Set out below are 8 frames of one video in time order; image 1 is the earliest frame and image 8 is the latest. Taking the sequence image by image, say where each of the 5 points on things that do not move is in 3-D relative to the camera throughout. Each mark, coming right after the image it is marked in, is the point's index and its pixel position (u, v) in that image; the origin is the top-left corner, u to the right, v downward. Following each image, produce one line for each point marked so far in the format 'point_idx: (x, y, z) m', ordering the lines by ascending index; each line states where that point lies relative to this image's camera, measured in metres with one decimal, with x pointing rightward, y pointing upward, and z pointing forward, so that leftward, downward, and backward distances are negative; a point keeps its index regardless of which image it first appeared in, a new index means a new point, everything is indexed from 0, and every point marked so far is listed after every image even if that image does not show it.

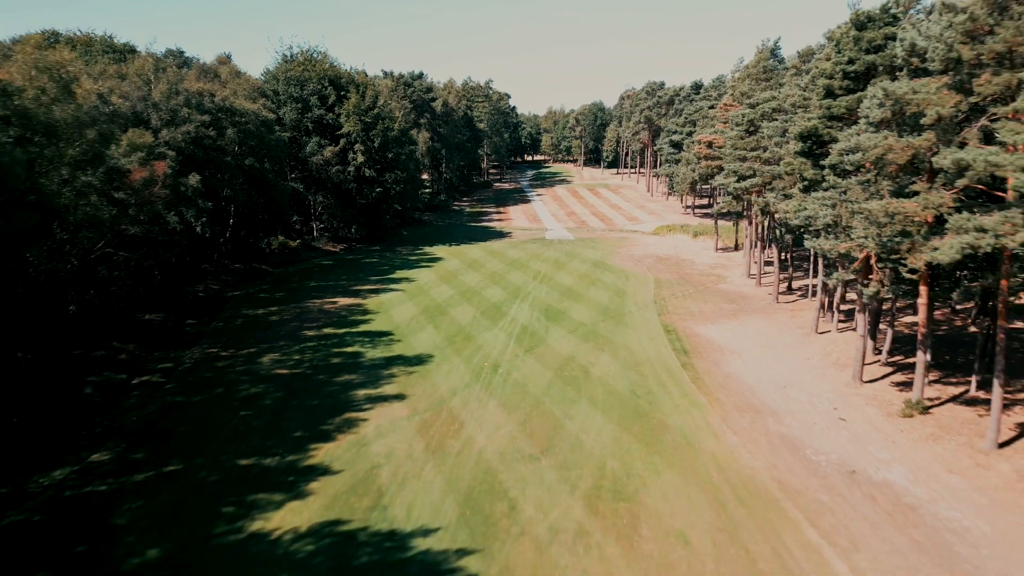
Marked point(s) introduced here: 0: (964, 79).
0: (+11.4, +5.4, +17.2) m
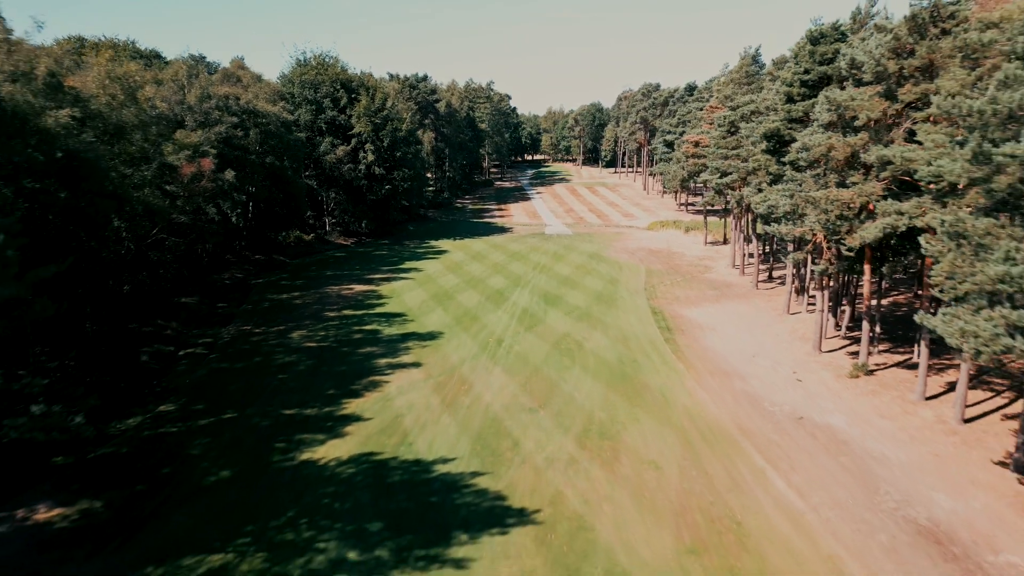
0: (+11.5, +6.1, +20.8) m
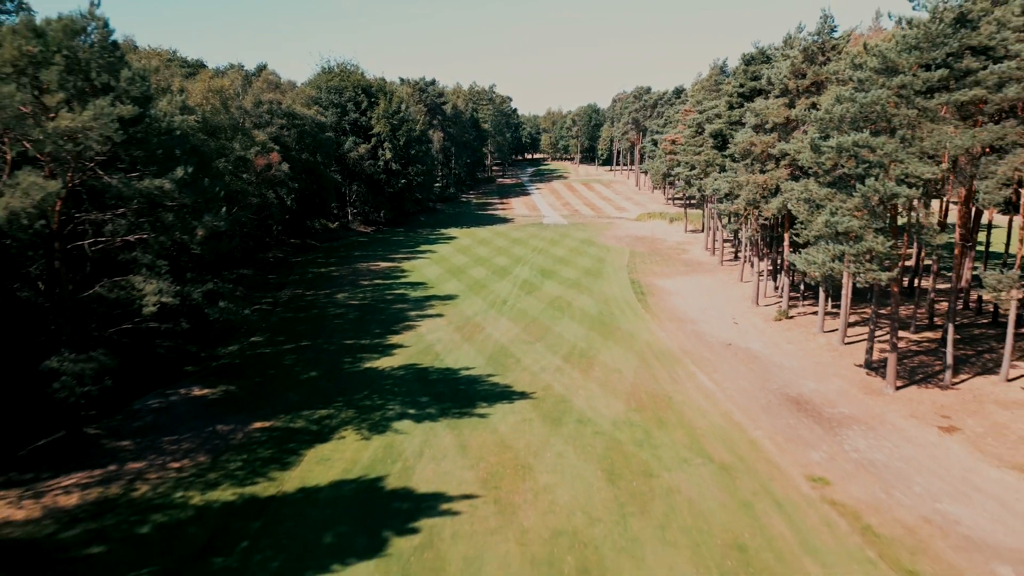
0: (+11.7, +7.9, +28.6) m
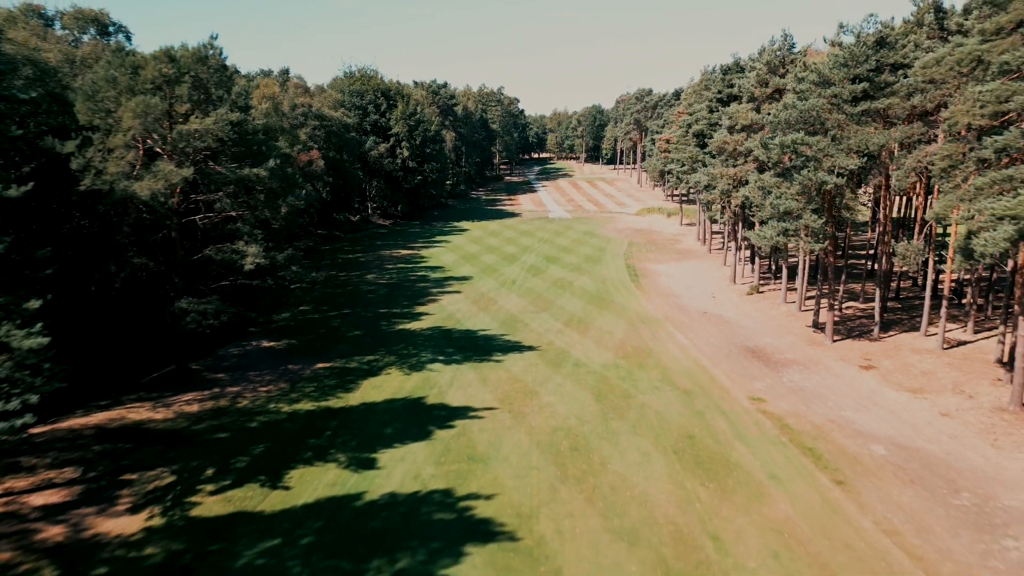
0: (+12.2, +9.1, +34.1) m
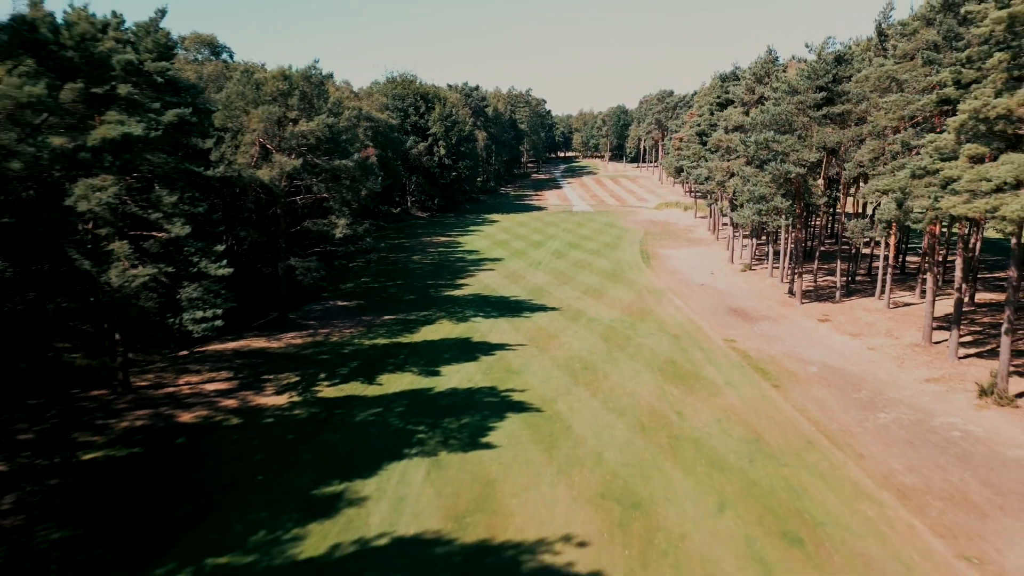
0: (+13.8, +10.6, +40.5) m
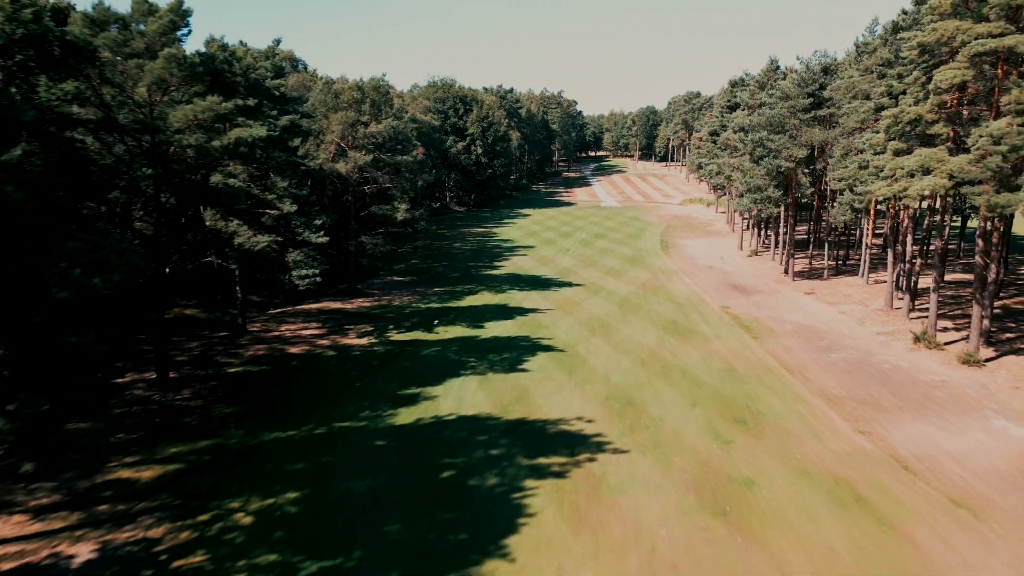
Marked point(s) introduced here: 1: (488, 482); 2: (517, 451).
0: (+15.9, +11.8, +45.9) m
1: (-0.6, -4.5, +16.2) m
2: (+0.1, -4.2, +17.9) m
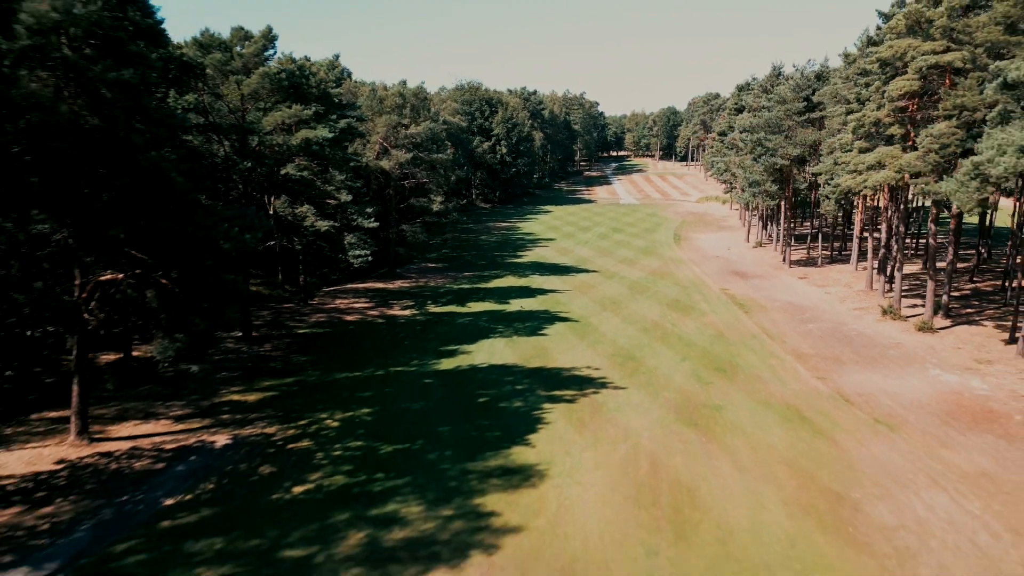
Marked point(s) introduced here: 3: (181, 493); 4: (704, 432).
0: (+17.6, +12.7, +50.1) m
1: (+0.1, -3.5, +20.8) m
2: (+0.8, -3.2, +22.6) m
3: (-7.1, -4.4, +15.0) m
4: (+5.2, -3.9, +18.7) m
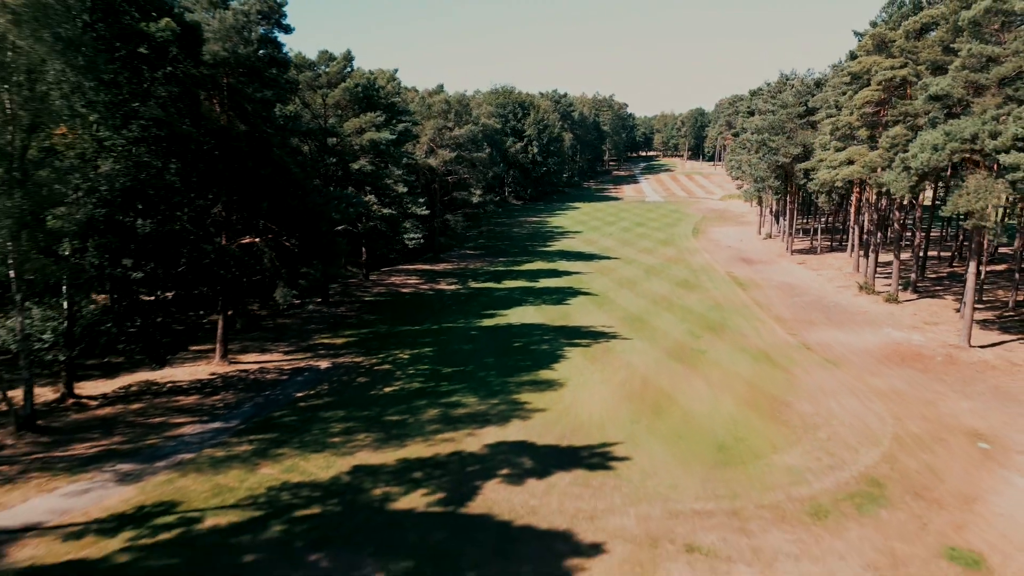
0: (+20.1, +13.7, +55.1) m
1: (+1.2, -2.3, +26.7) m
2: (+2.0, -2.0, +28.4) m
3: (-6.3, -3.1, +21.2) m
4: (+6.2, -2.7, +24.4) m
